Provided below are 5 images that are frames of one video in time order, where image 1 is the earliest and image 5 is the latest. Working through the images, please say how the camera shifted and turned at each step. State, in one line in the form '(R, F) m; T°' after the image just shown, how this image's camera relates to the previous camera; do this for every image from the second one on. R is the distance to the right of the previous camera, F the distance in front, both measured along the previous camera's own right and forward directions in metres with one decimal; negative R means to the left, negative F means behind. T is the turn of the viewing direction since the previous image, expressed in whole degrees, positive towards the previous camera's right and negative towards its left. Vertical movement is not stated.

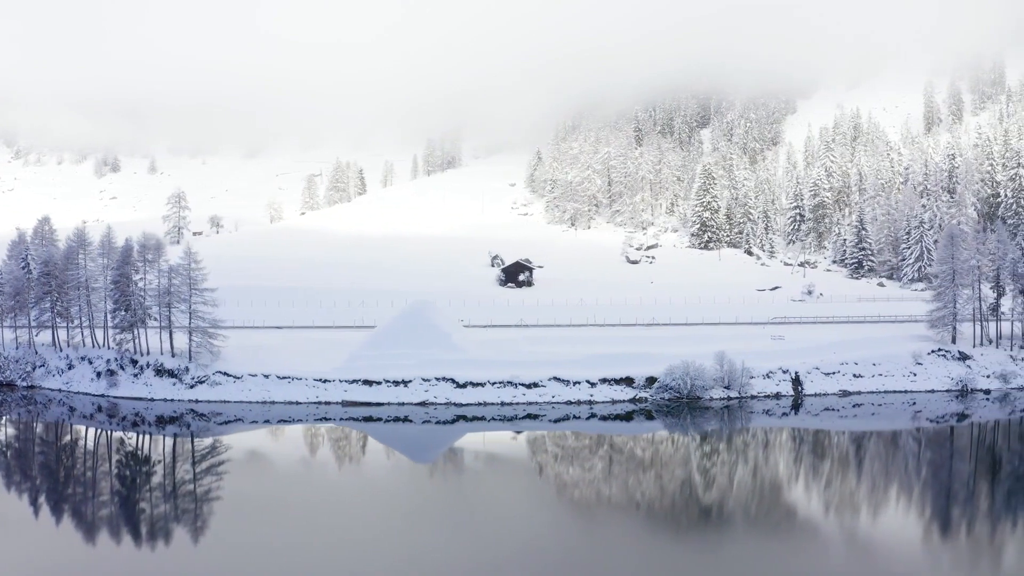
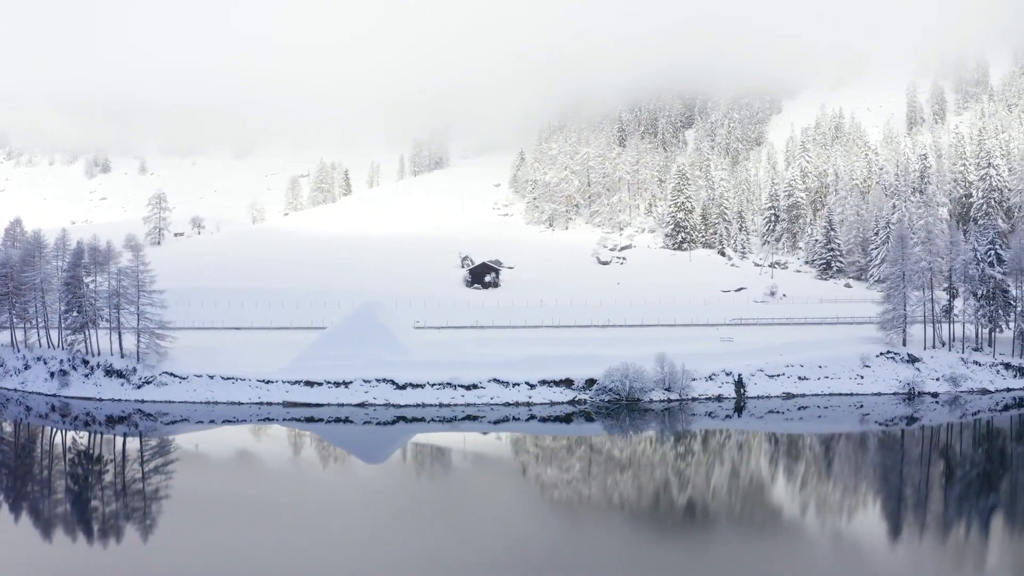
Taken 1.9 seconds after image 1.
(+5.2, -0.1) m; -1°
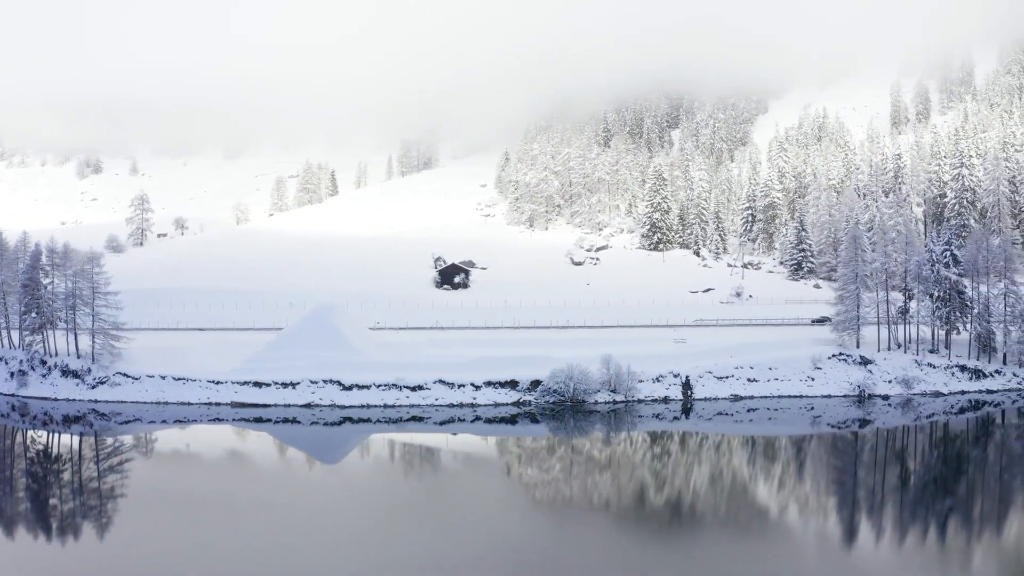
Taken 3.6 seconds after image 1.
(+4.7, -0.1) m; -1°
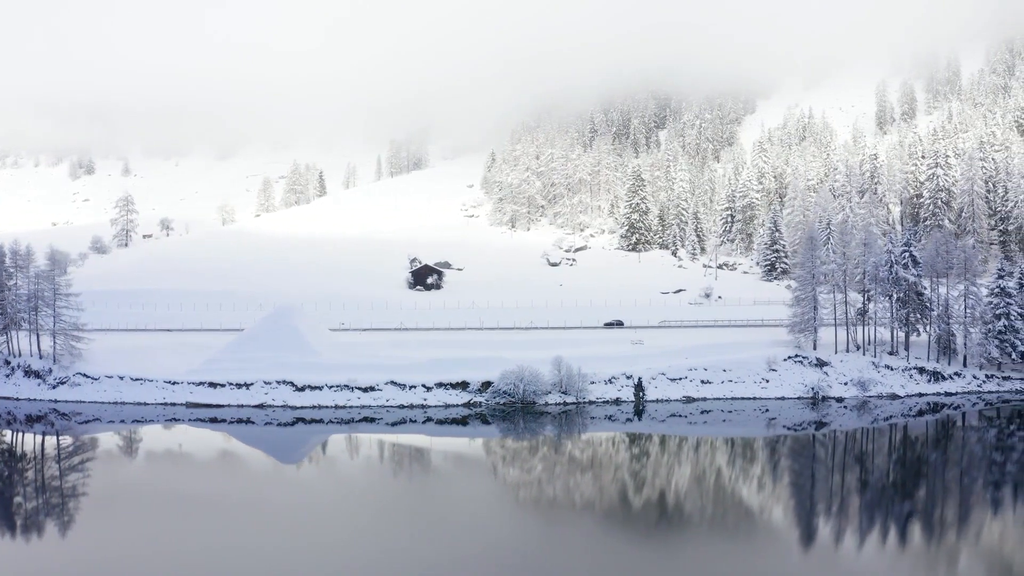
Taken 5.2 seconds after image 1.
(+4.2, -0.2) m; -1°
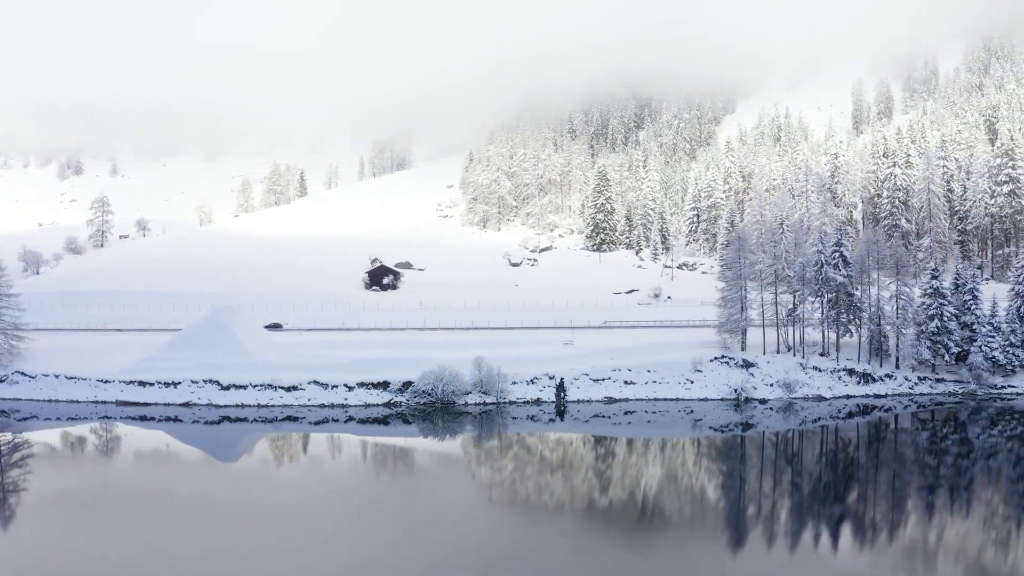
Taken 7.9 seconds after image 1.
(+7.0, -0.3) m; -1°
